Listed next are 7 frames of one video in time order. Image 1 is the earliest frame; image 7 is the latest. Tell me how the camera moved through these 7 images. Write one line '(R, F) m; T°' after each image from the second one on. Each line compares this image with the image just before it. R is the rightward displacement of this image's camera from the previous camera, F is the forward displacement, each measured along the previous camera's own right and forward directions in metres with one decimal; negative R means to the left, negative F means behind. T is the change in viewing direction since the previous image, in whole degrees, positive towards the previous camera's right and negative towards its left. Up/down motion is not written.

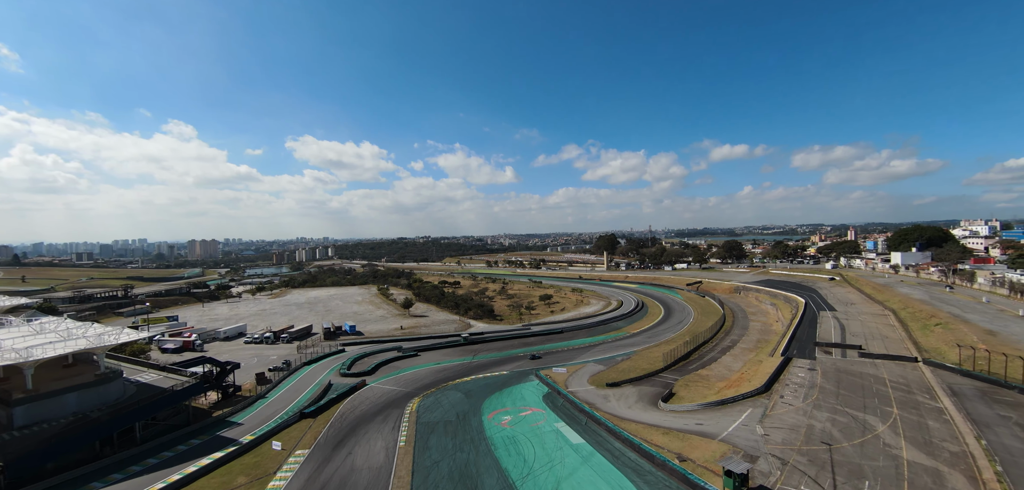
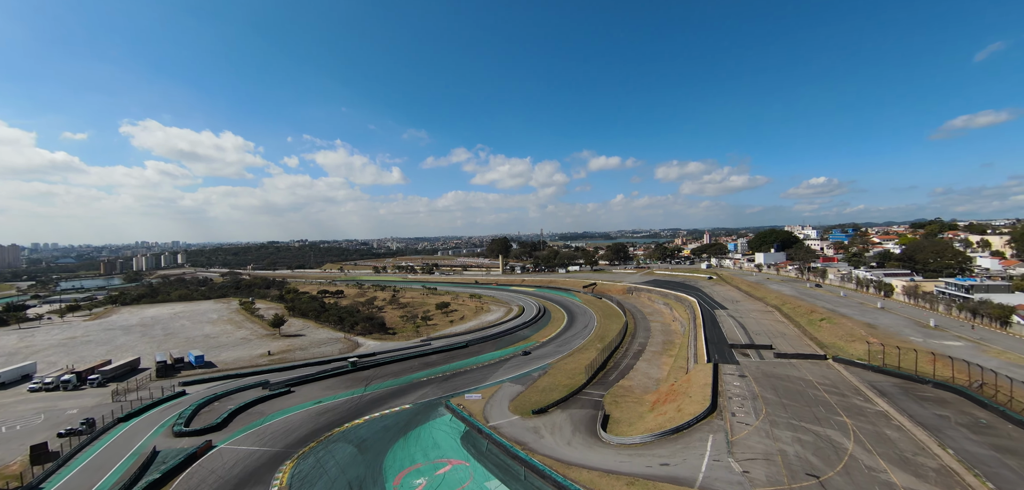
(-0.8, +3.9) m; +17°
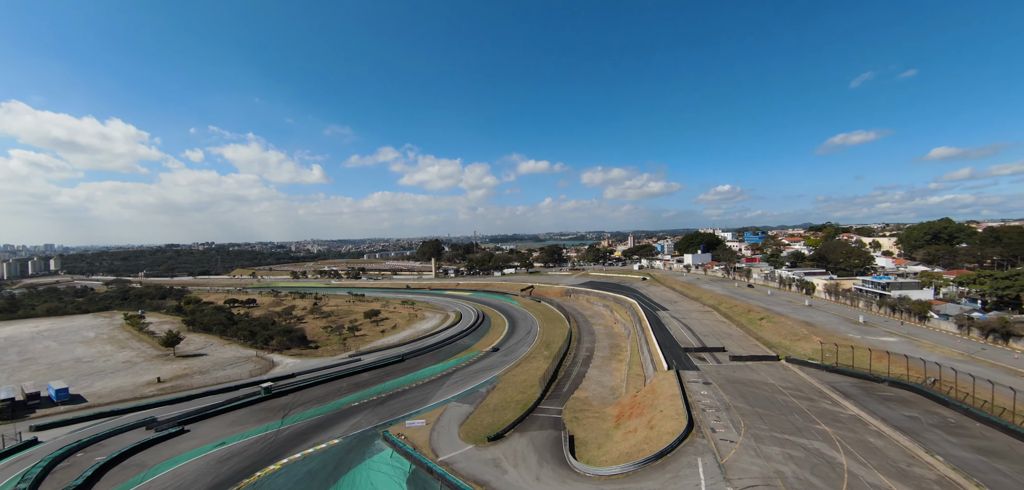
(-0.8, +2.3) m; +10°
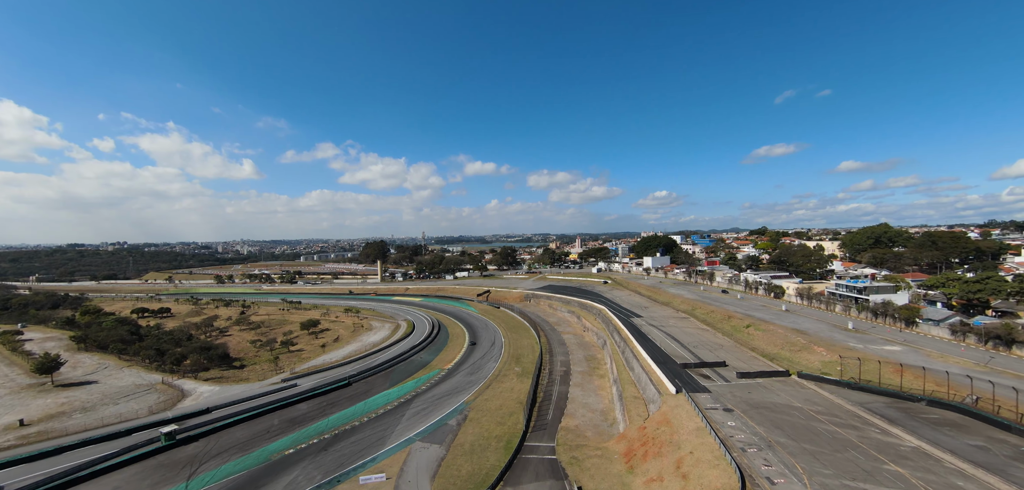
(-1.4, +3.3) m; +8°
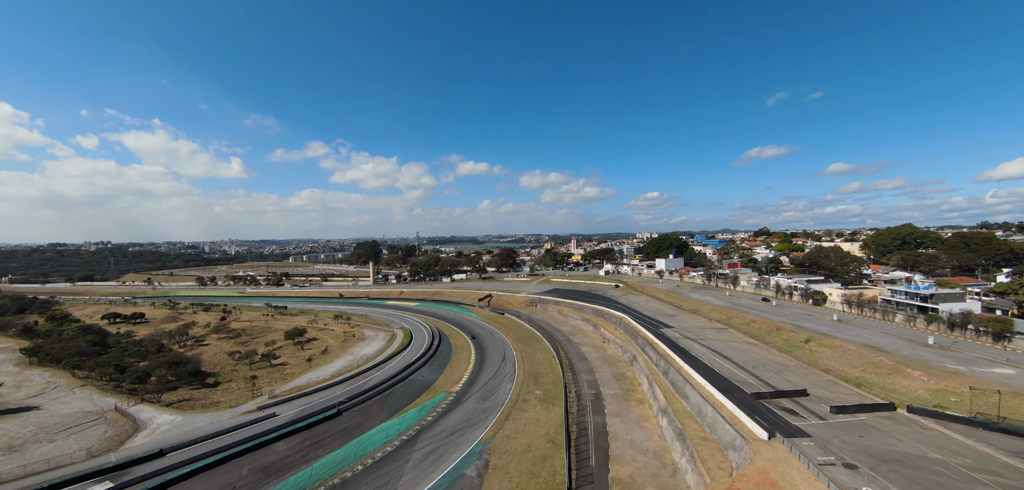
(-1.5, +3.5) m; +1°
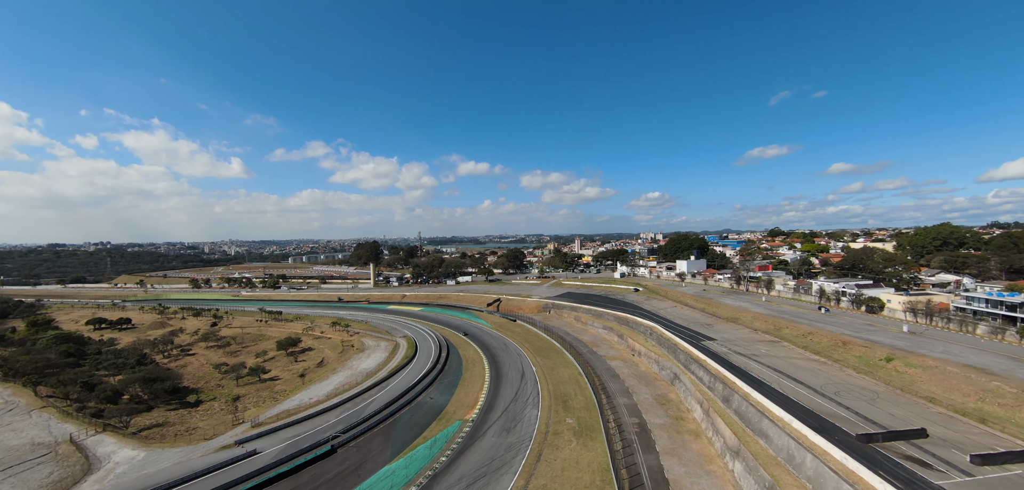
(-1.2, +3.2) m; 0°
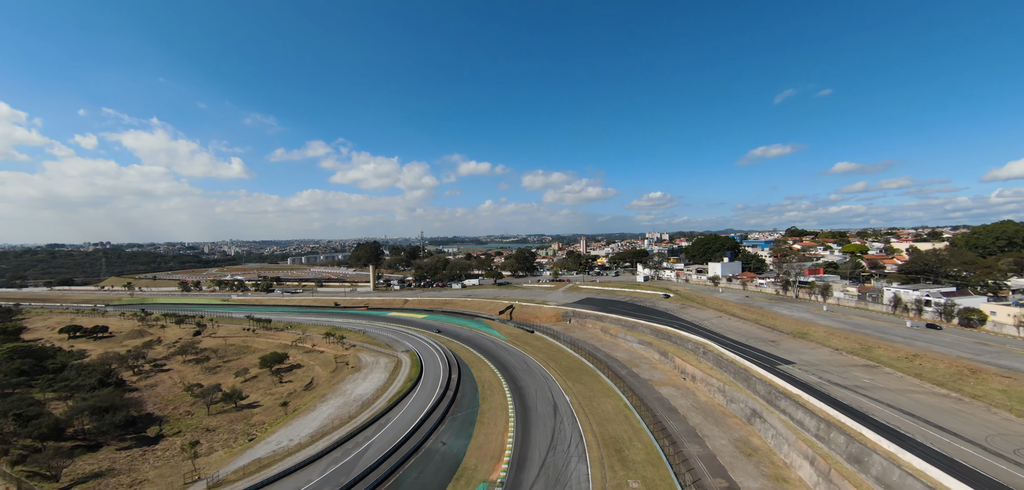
(-1.5, +4.4) m; 0°
